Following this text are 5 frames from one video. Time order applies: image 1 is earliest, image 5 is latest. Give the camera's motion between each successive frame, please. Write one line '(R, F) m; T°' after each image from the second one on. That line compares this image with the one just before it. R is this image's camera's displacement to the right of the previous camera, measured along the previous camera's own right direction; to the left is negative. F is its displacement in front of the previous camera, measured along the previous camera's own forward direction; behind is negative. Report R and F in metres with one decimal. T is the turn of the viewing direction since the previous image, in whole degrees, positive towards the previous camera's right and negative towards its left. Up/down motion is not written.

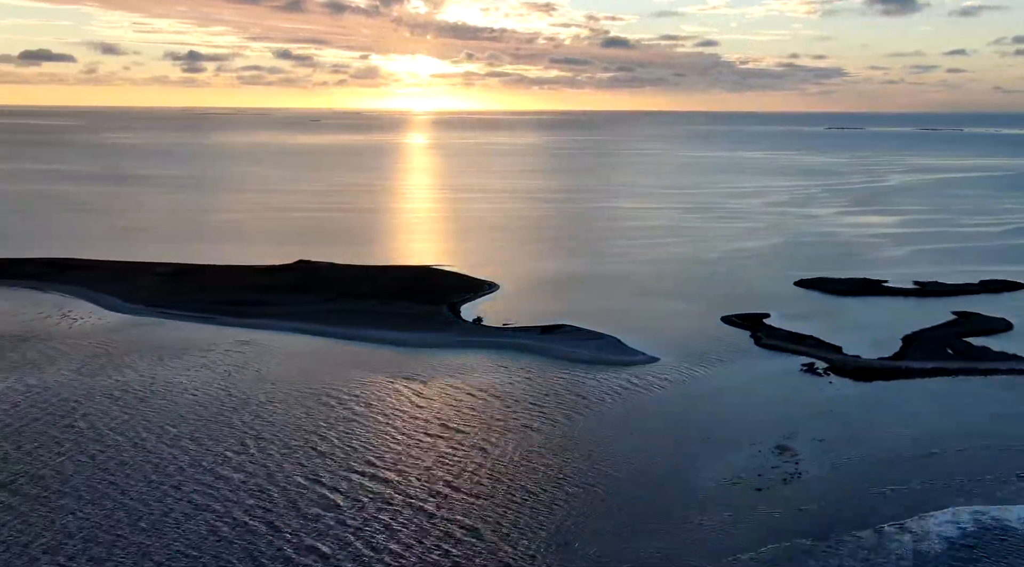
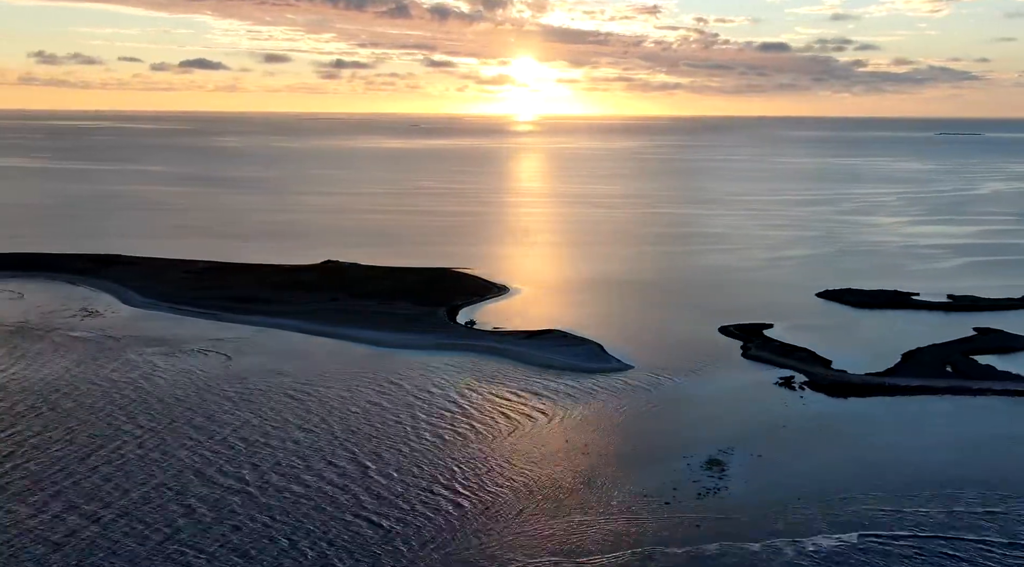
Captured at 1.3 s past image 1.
(+3.5, +0.2) m; -7°
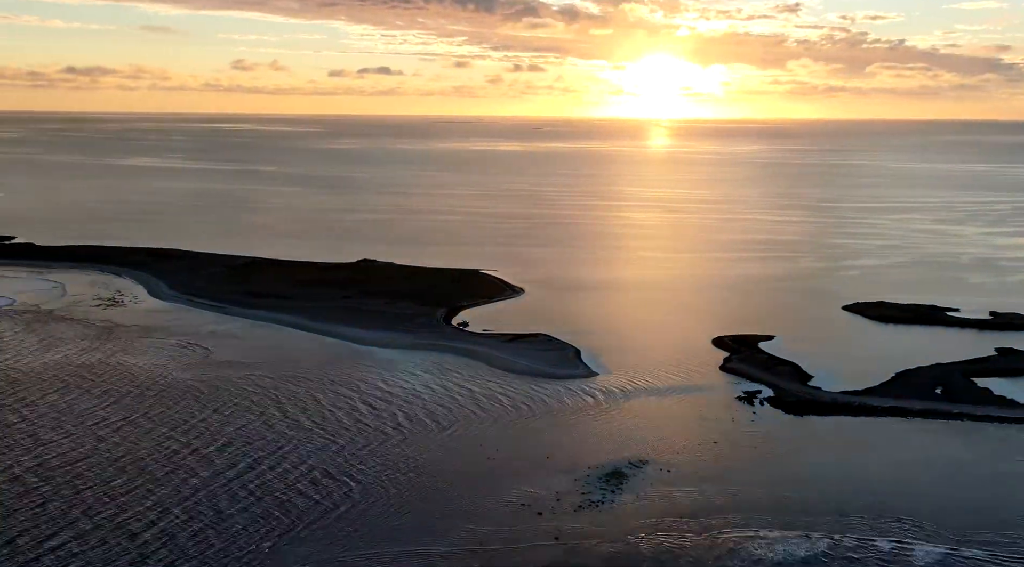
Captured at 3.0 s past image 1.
(+4.4, +0.4) m; -9°
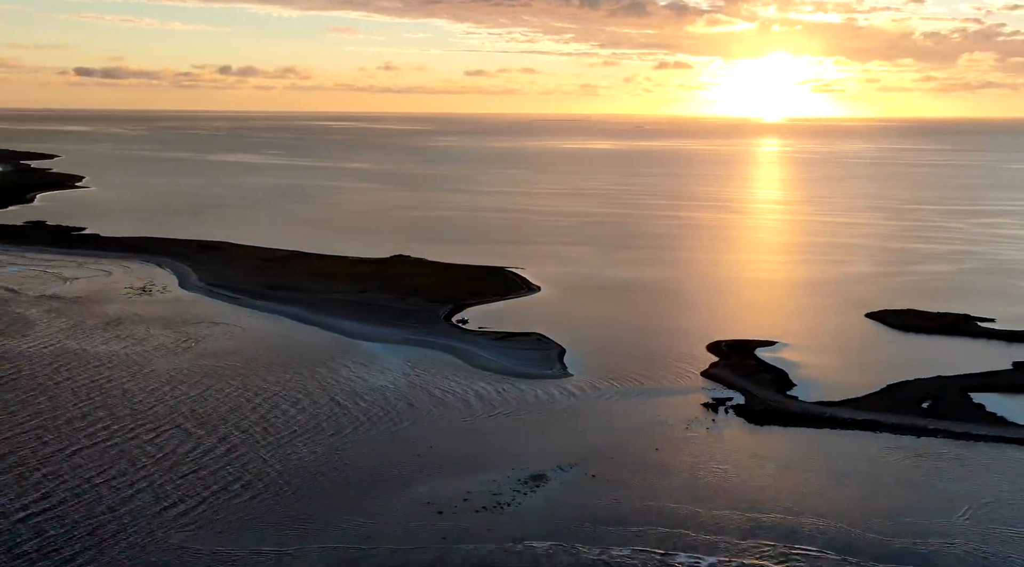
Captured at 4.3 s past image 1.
(+3.5, +0.3) m; -7°
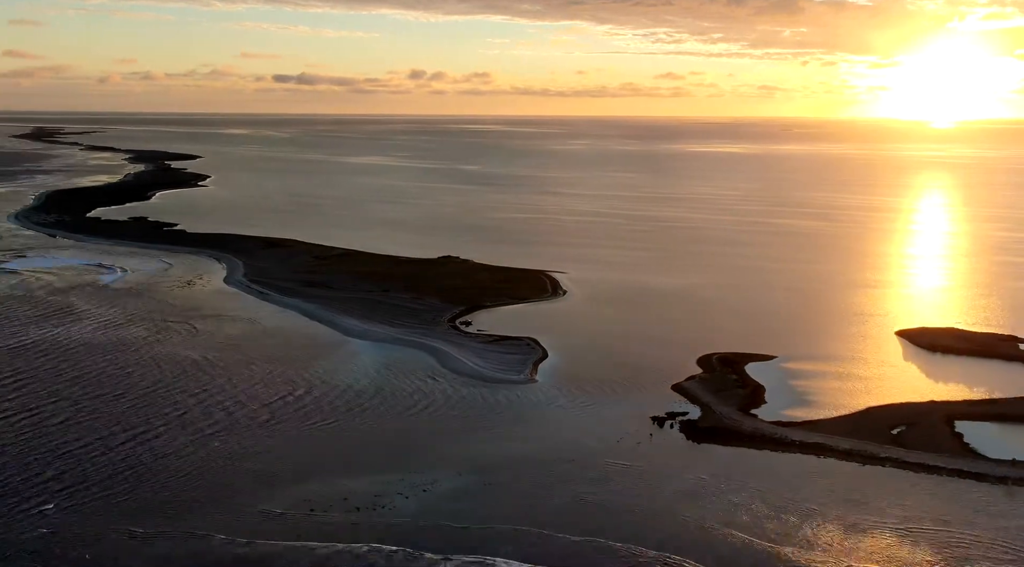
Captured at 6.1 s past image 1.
(+4.7, +0.6) m; -10°
